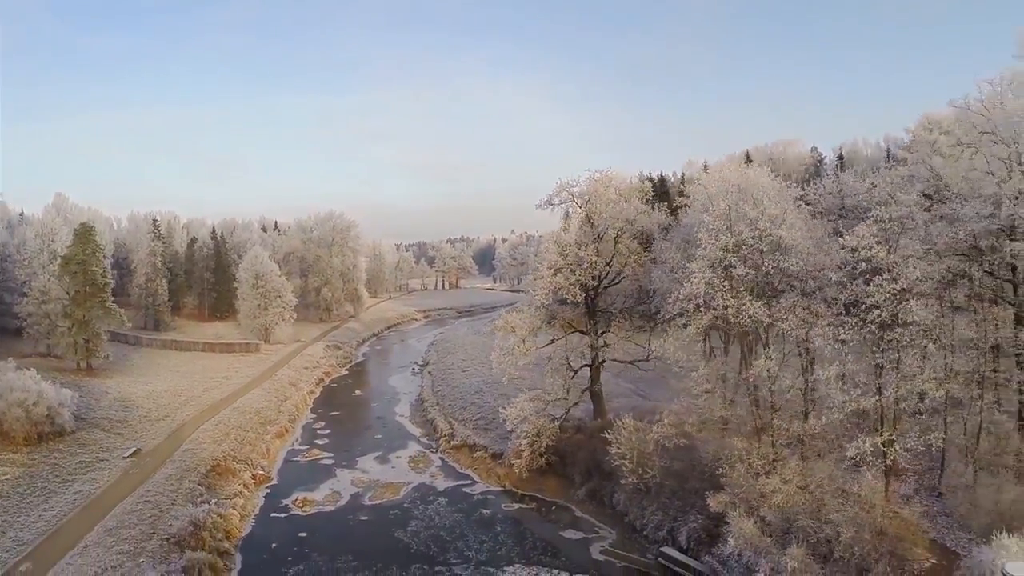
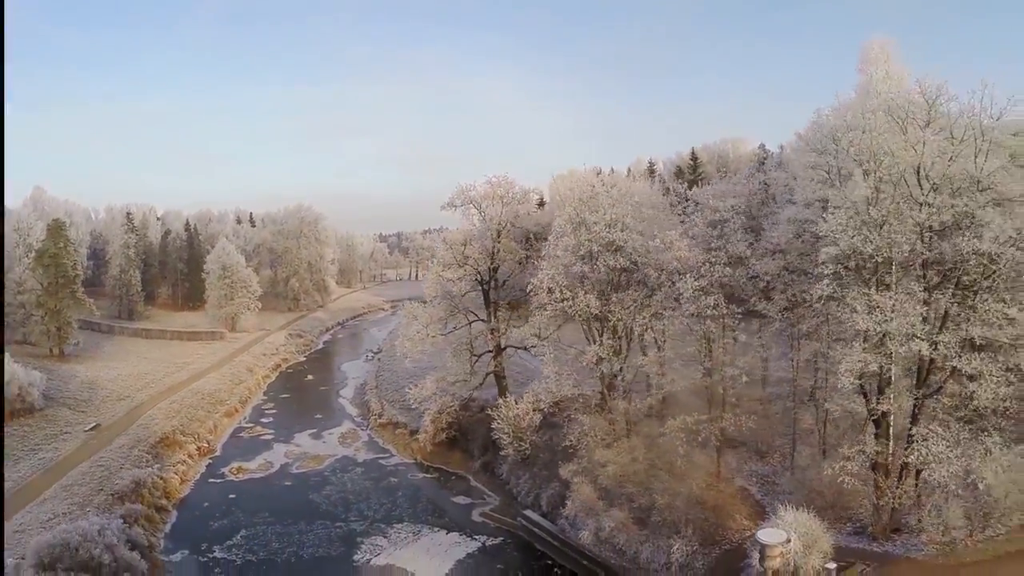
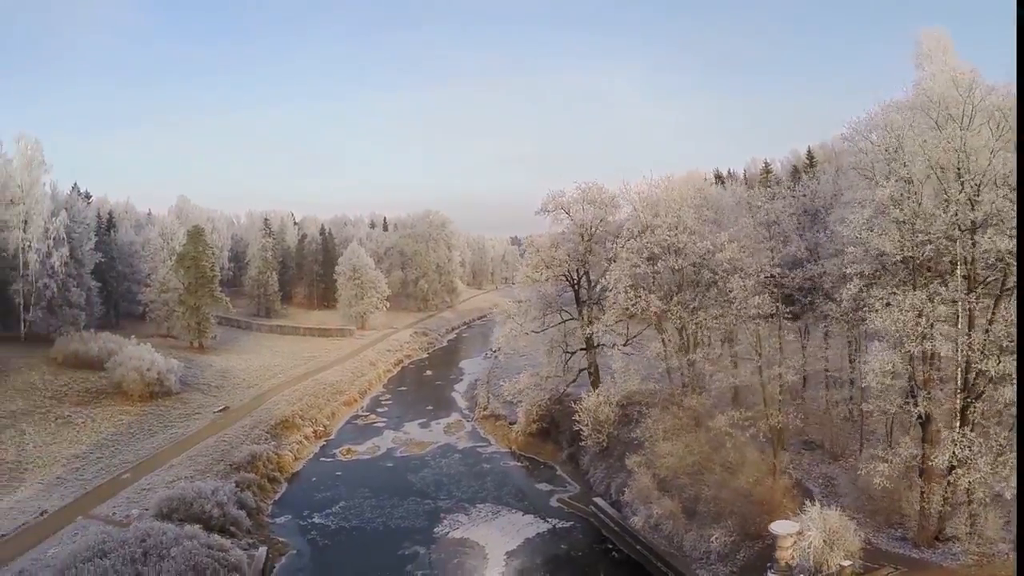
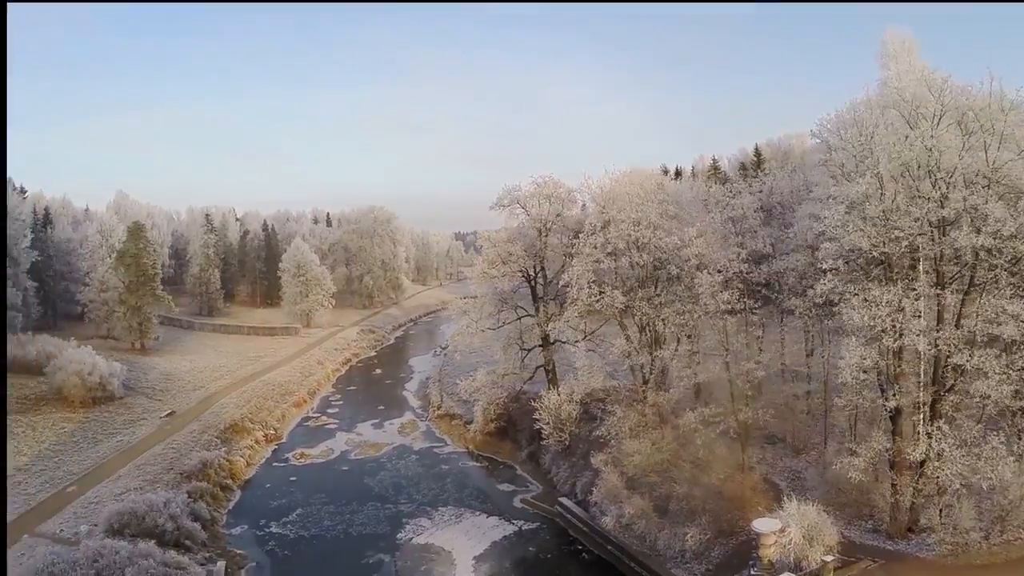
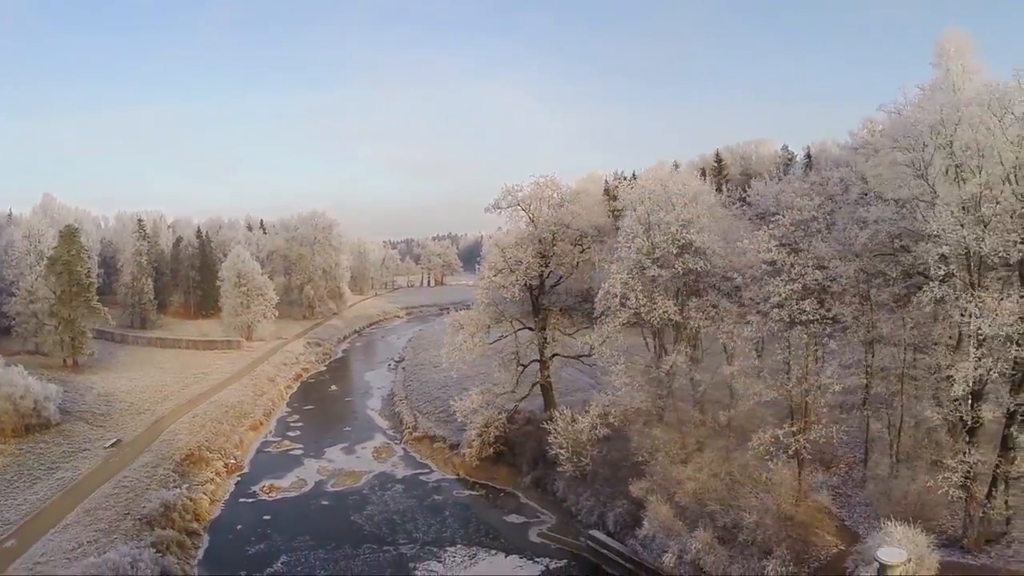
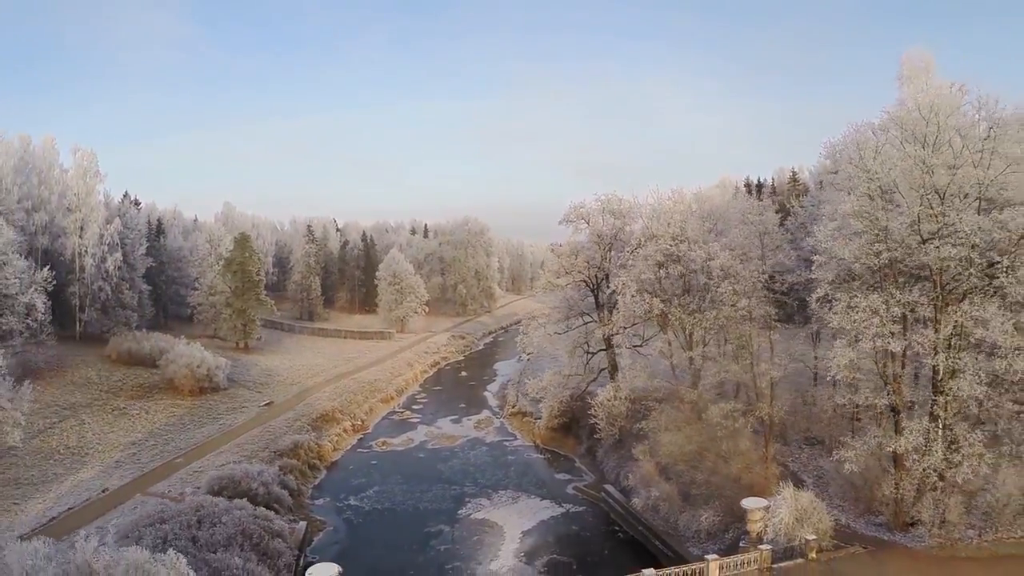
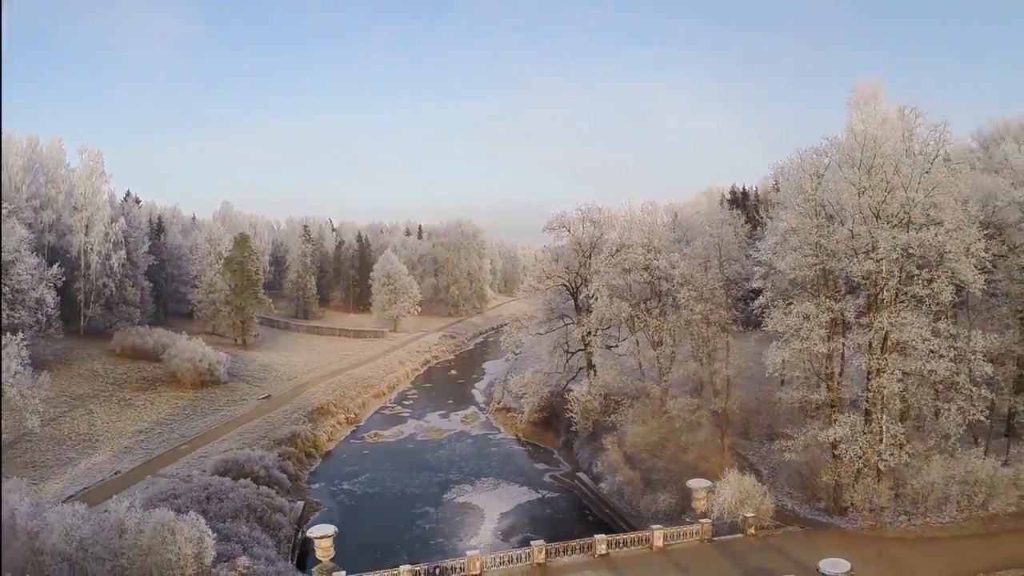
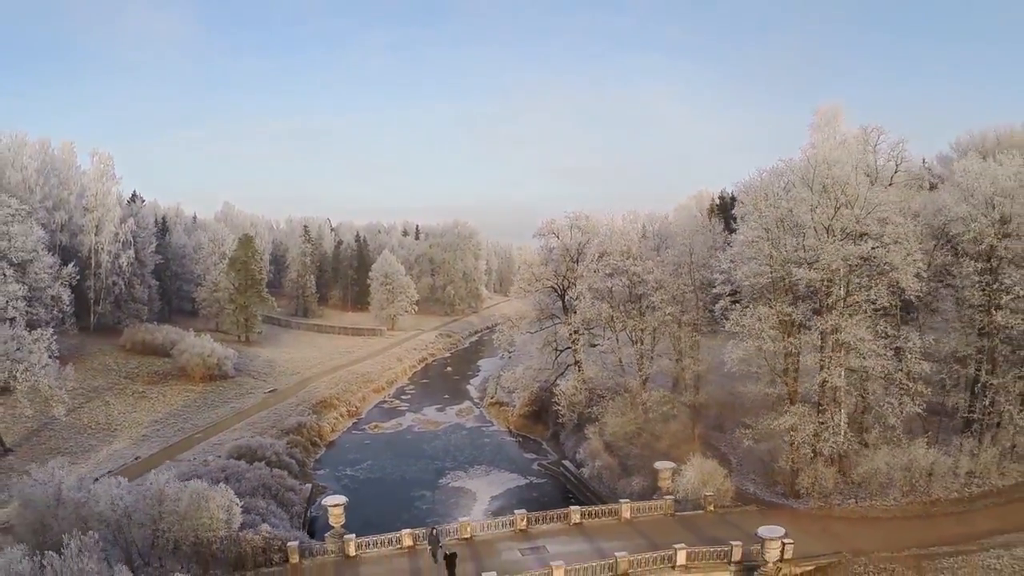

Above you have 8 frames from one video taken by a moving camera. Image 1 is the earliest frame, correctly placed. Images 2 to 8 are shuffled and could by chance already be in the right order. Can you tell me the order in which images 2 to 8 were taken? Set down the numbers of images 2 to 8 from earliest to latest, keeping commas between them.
5, 2, 4, 3, 6, 7, 8
